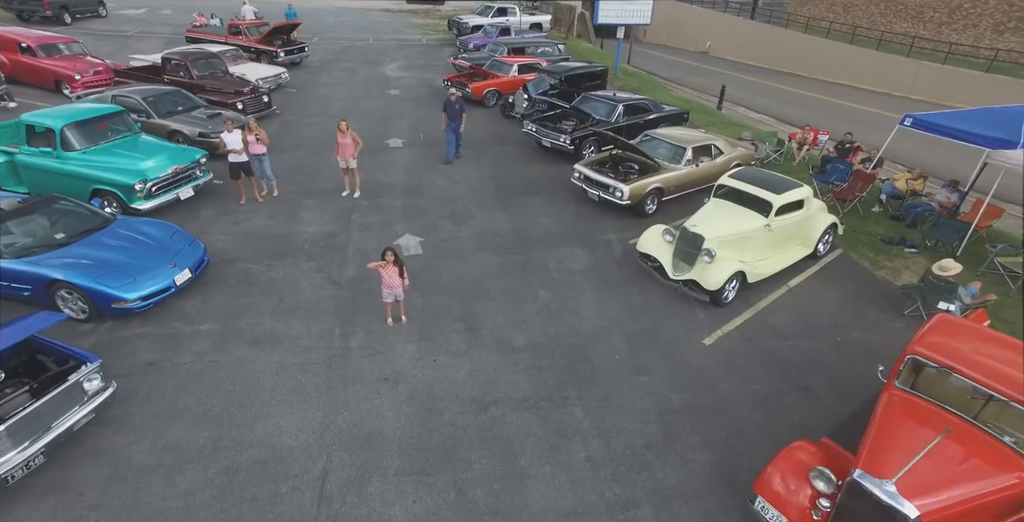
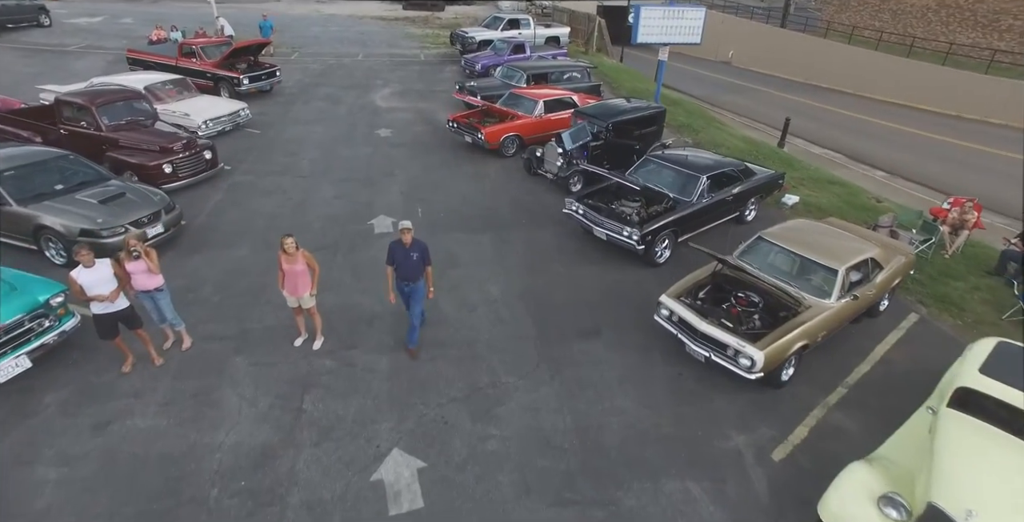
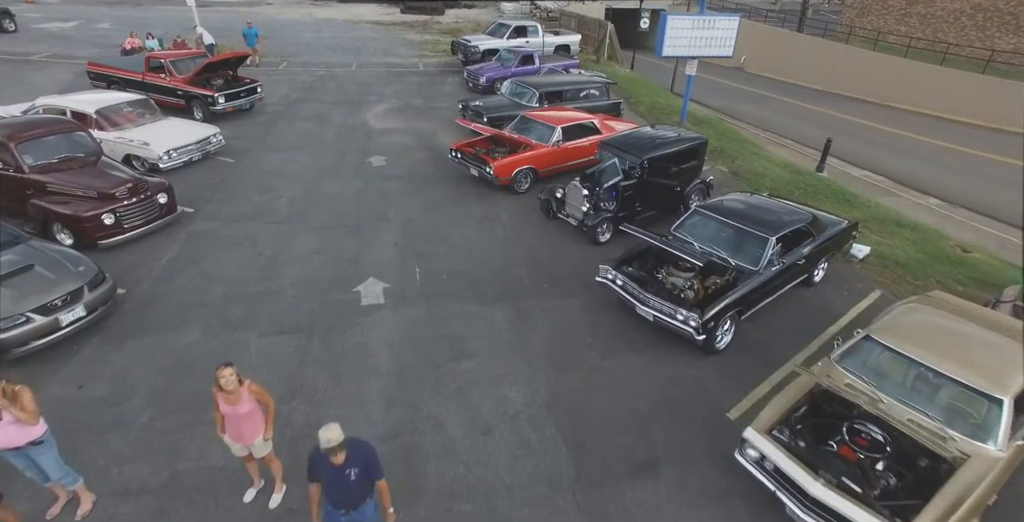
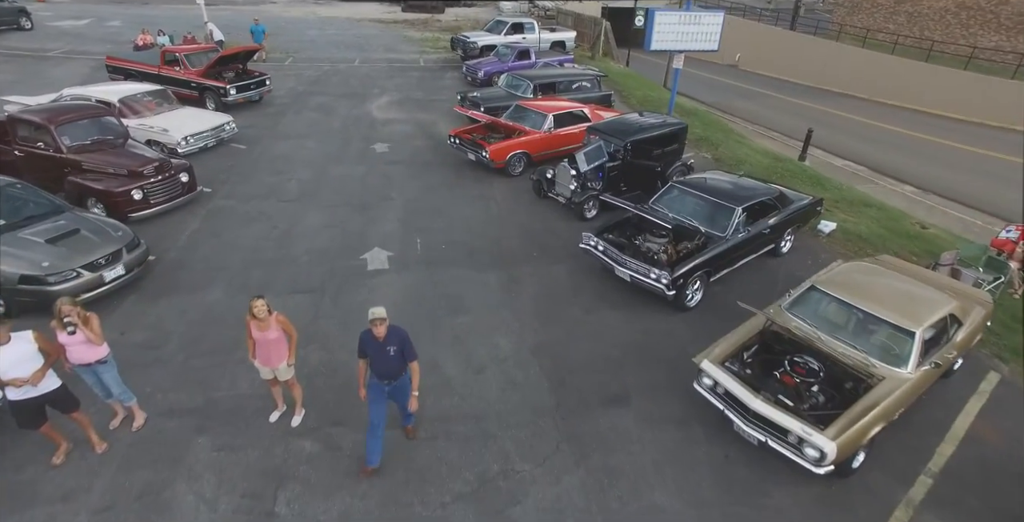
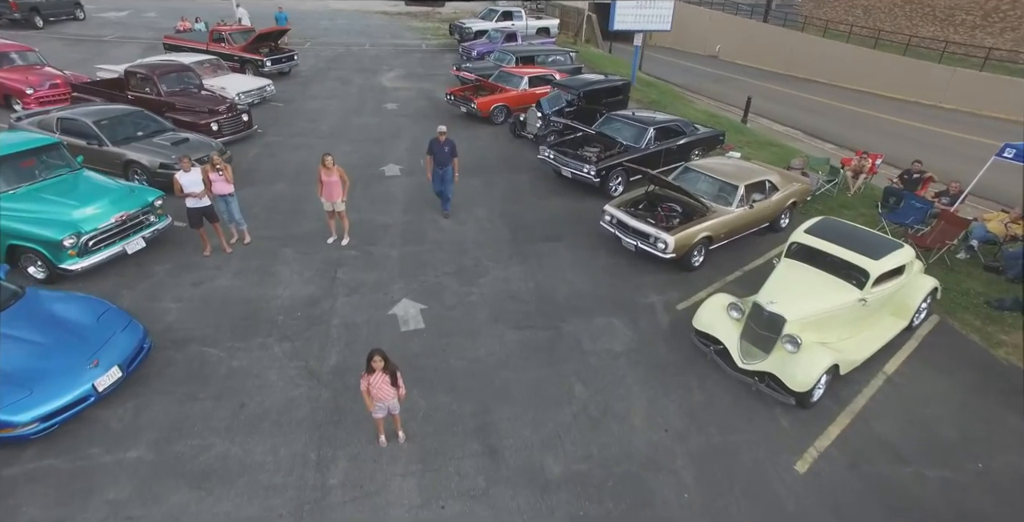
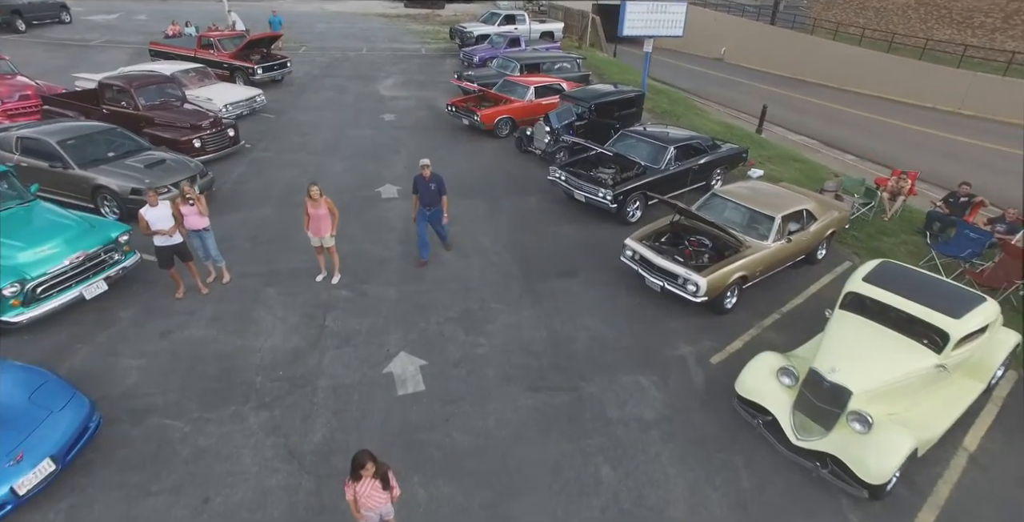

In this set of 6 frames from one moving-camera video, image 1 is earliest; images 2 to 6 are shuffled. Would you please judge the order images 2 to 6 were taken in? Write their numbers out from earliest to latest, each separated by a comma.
5, 6, 2, 4, 3
